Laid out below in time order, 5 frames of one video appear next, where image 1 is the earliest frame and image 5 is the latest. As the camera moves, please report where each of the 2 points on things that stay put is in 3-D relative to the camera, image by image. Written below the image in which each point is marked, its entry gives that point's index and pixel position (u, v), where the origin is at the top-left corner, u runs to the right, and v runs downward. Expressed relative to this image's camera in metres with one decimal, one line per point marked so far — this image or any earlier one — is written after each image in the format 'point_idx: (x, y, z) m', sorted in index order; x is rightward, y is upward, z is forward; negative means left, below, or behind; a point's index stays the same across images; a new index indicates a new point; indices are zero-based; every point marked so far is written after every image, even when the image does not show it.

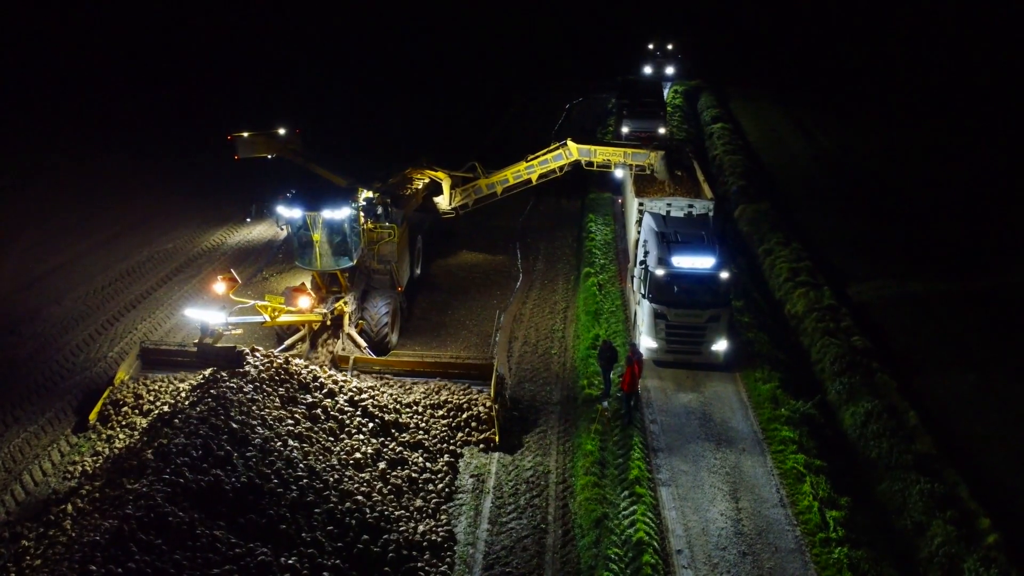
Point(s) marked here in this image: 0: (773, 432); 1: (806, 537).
0: (+4.2, -2.3, +12.9) m
1: (+4.0, -3.3, +10.7) m
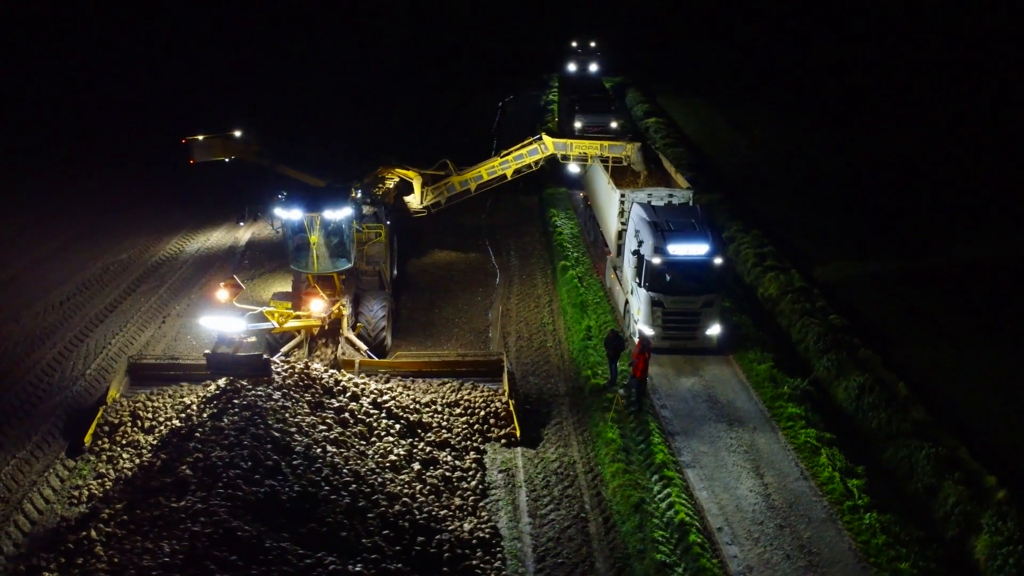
0: (+4.5, -2.0, +13.4) m
1: (+4.5, -3.0, +11.1) m
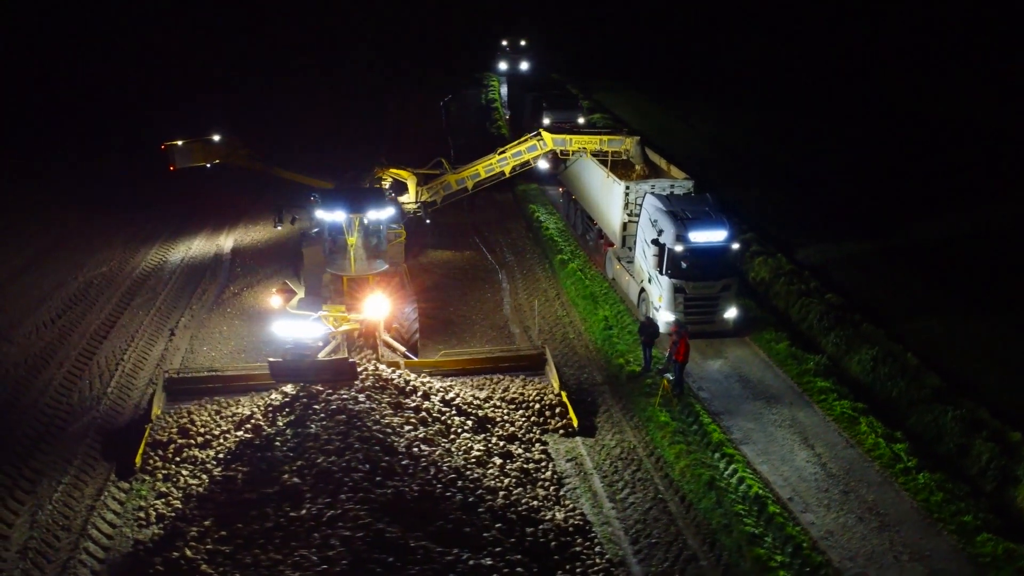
0: (+5.2, -1.7, +14.1) m
1: (+5.6, -2.7, +11.9) m
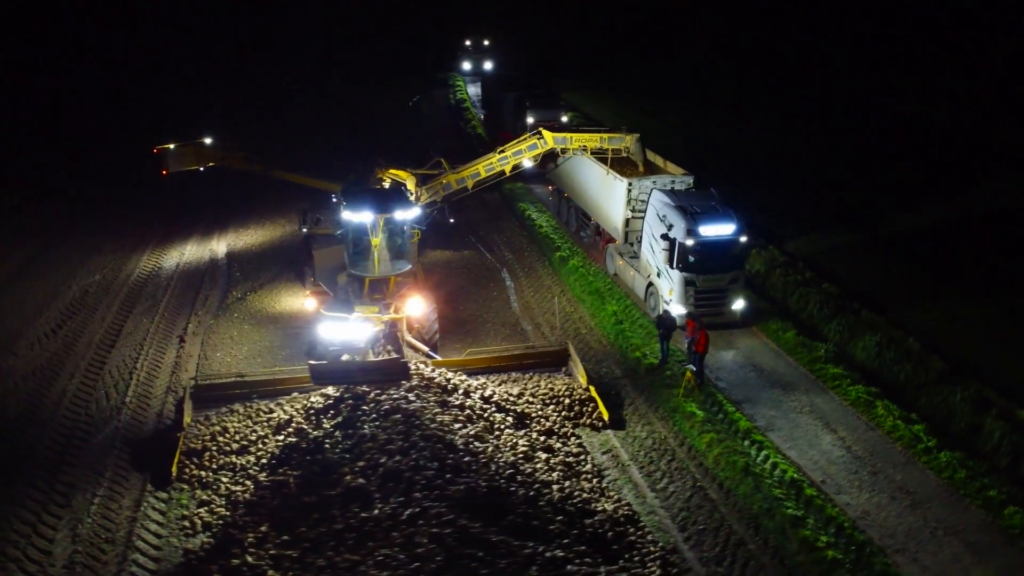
0: (+5.6, -1.5, +14.6) m
1: (+6.1, -2.5, +12.3) m
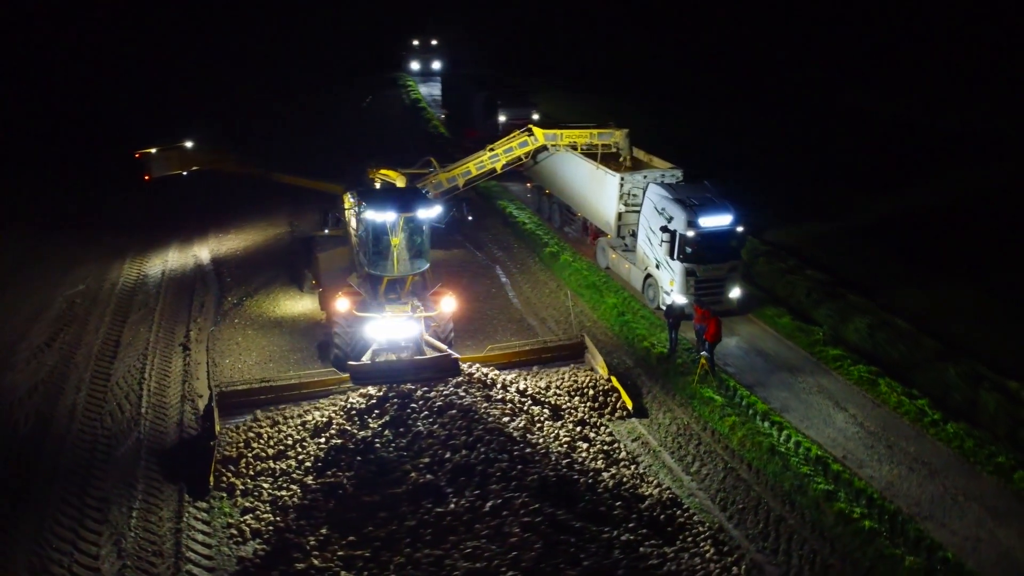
0: (+5.9, -1.2, +15.2) m
1: (+6.6, -2.2, +13.0) m
